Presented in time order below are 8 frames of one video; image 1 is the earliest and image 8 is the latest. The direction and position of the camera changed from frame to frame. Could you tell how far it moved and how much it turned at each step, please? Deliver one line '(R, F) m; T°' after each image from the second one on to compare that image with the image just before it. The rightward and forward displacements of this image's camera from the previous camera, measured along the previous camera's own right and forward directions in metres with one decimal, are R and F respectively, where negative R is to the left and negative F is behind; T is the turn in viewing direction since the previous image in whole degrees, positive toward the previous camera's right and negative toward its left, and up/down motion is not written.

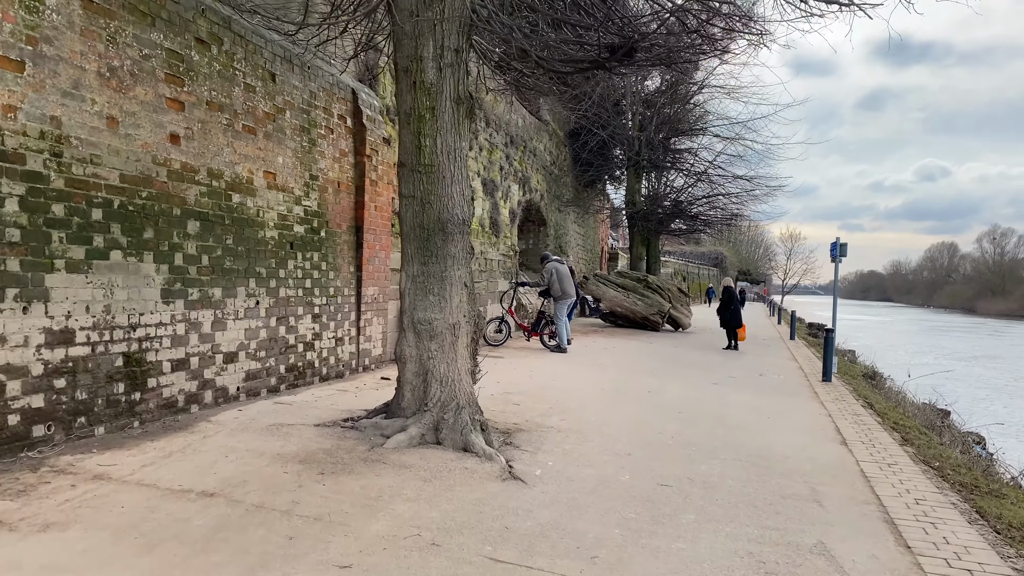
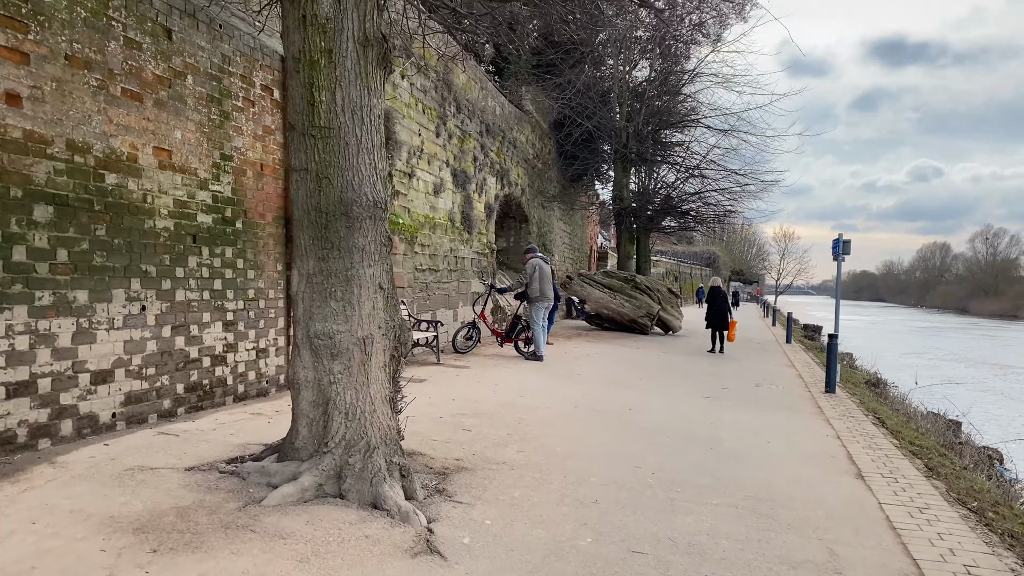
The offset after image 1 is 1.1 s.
(+0.3, +1.1) m; 0°
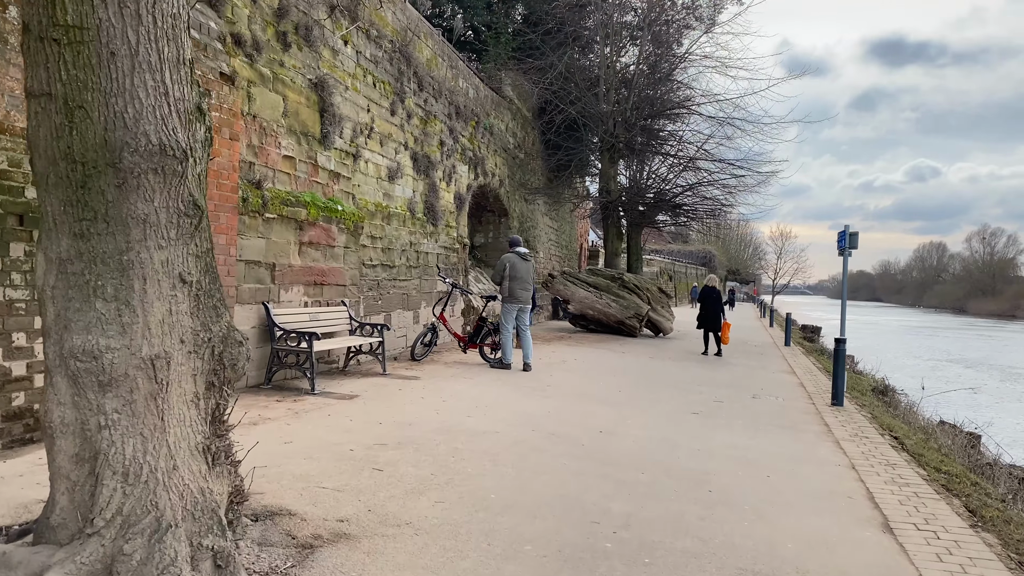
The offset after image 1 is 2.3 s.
(+0.4, +1.2) m; 0°
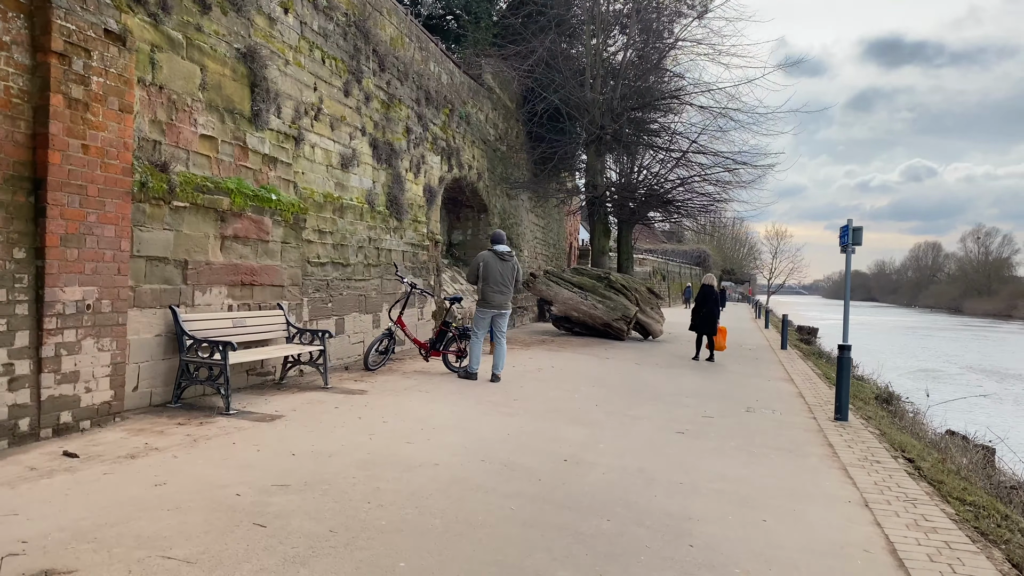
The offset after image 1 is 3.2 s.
(+0.3, +0.9) m; 0°
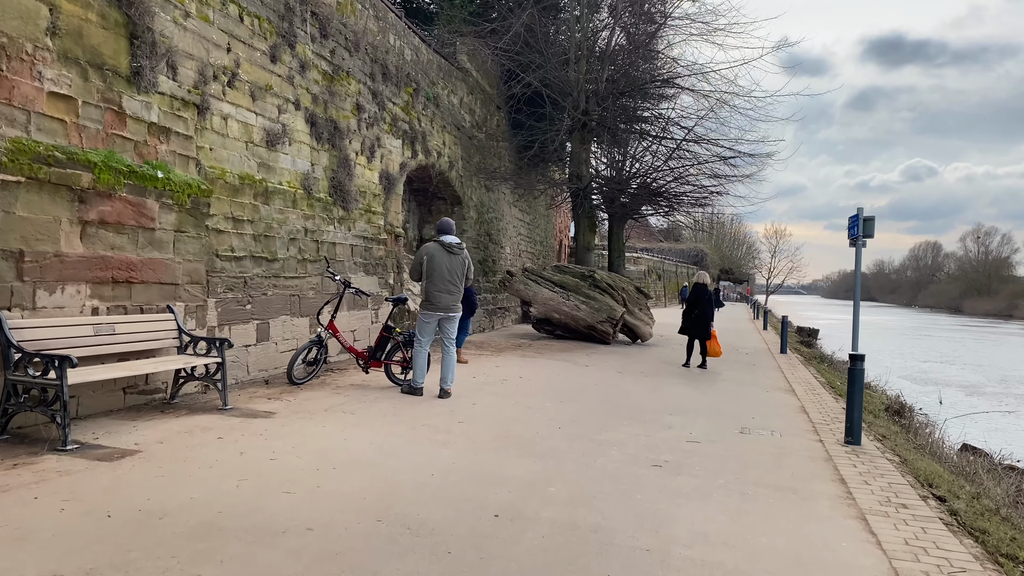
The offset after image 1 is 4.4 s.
(+0.4, +1.2) m; 0°
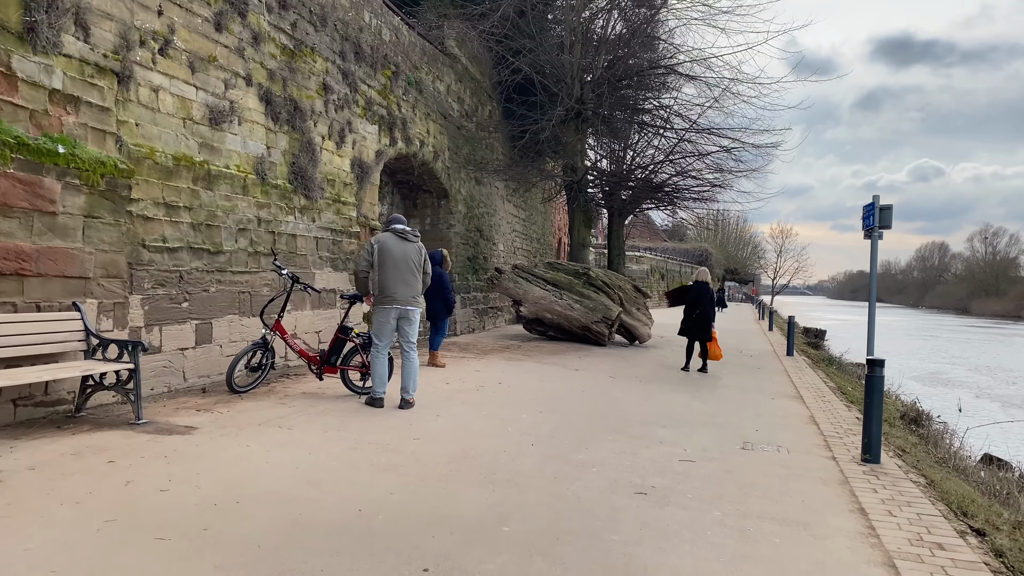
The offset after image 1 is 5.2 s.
(+0.2, +0.8) m; 0°
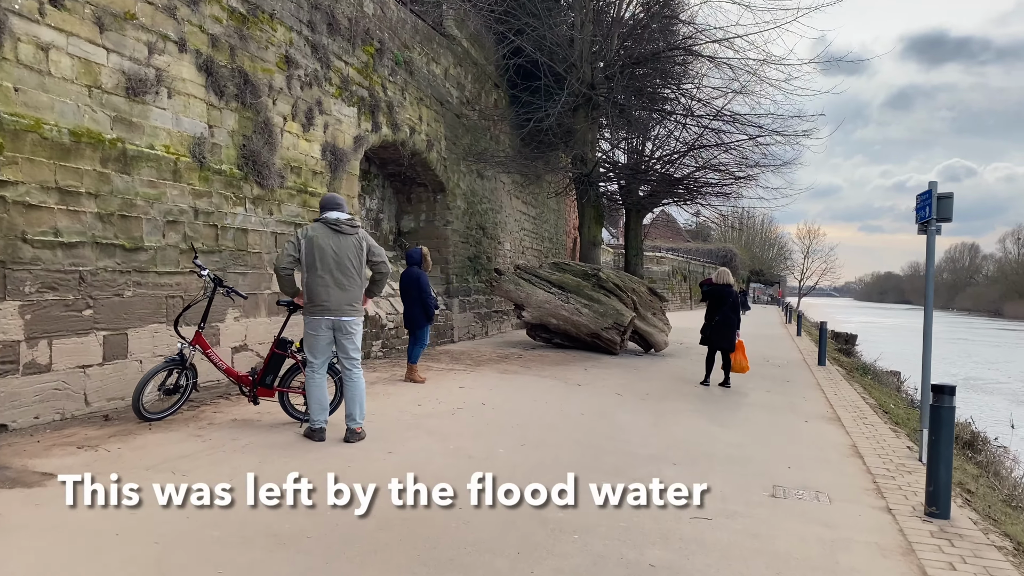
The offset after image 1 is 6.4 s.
(+0.3, +1.1) m; -2°
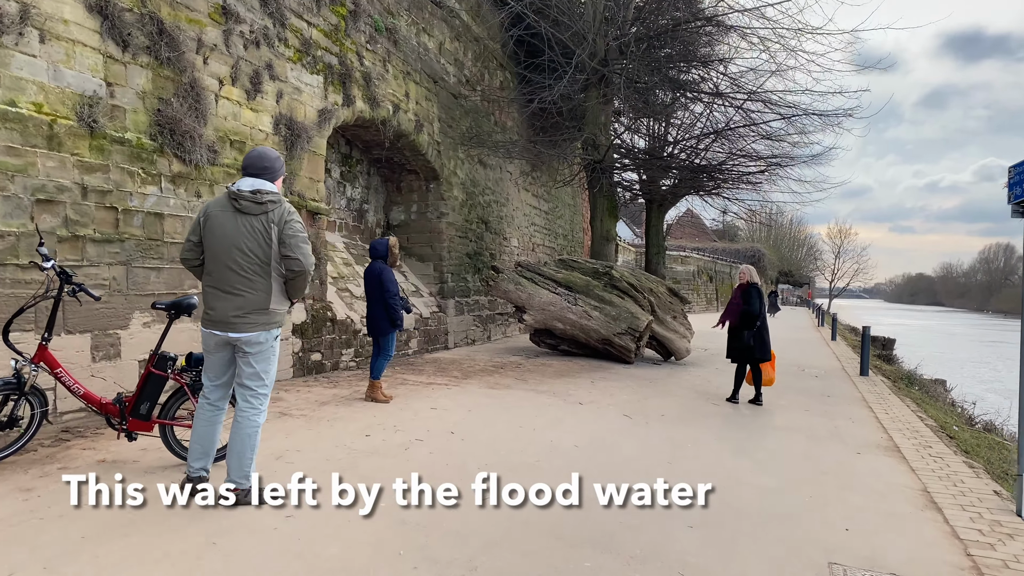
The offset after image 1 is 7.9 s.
(+0.3, +1.3) m; -2°
